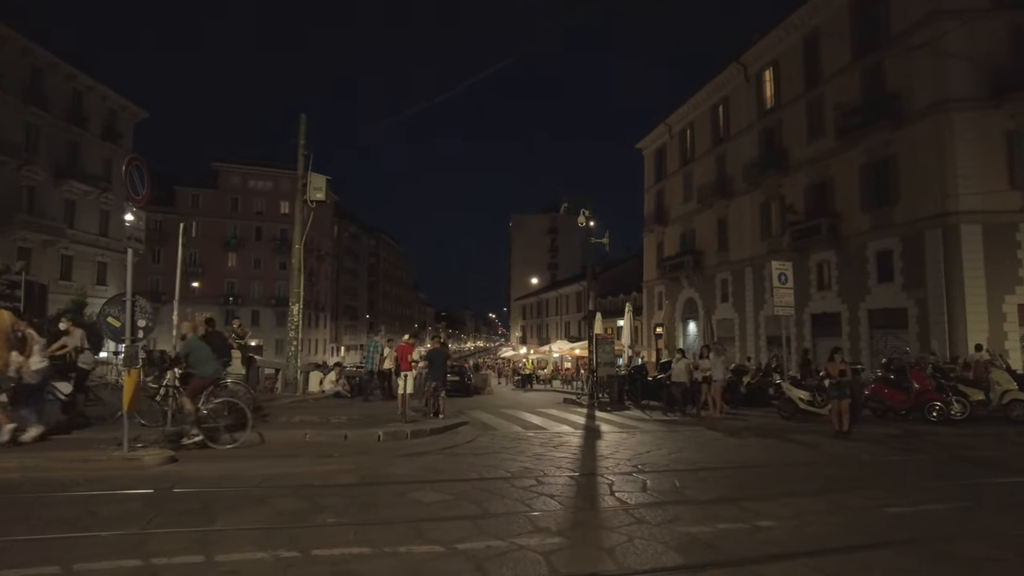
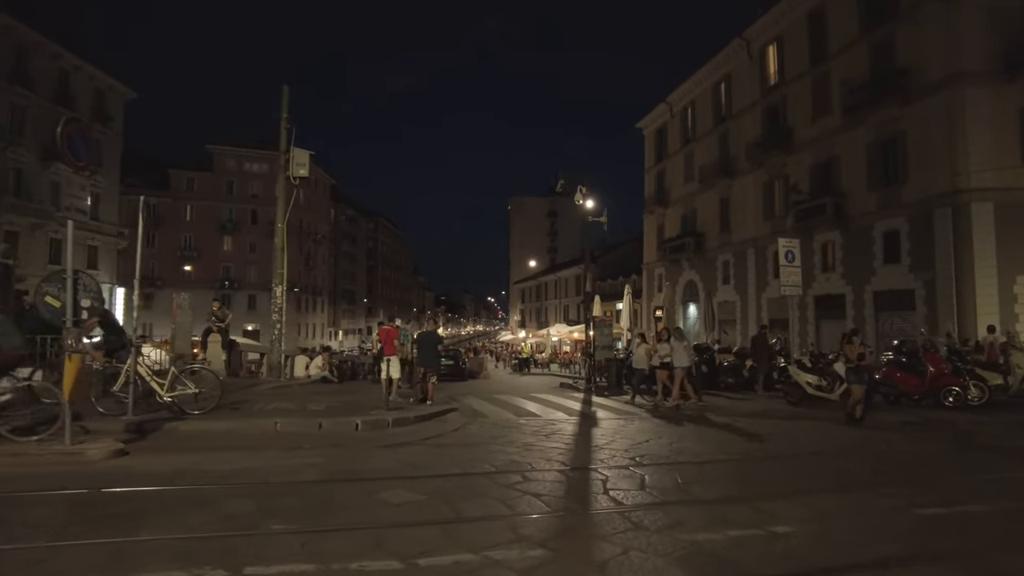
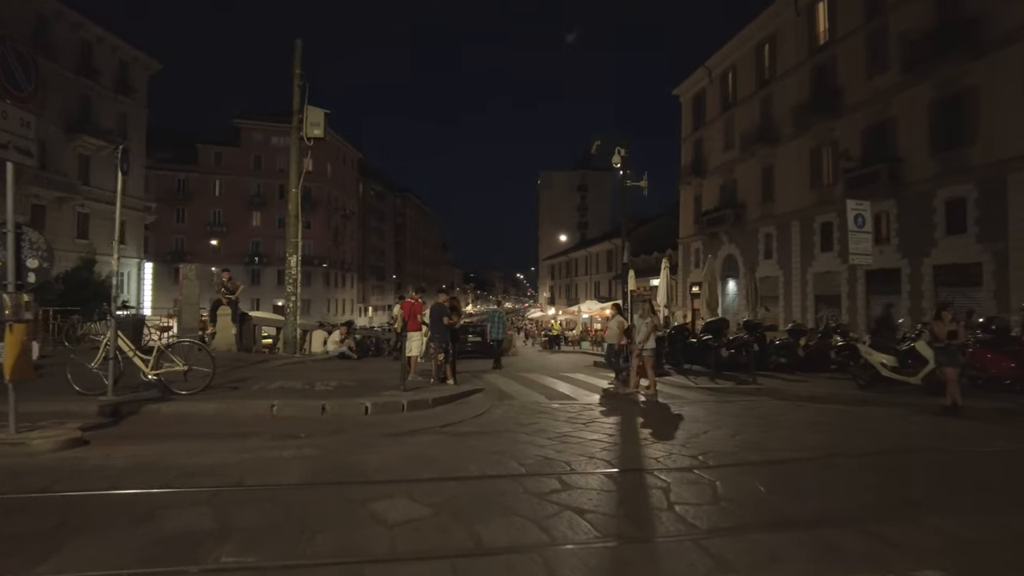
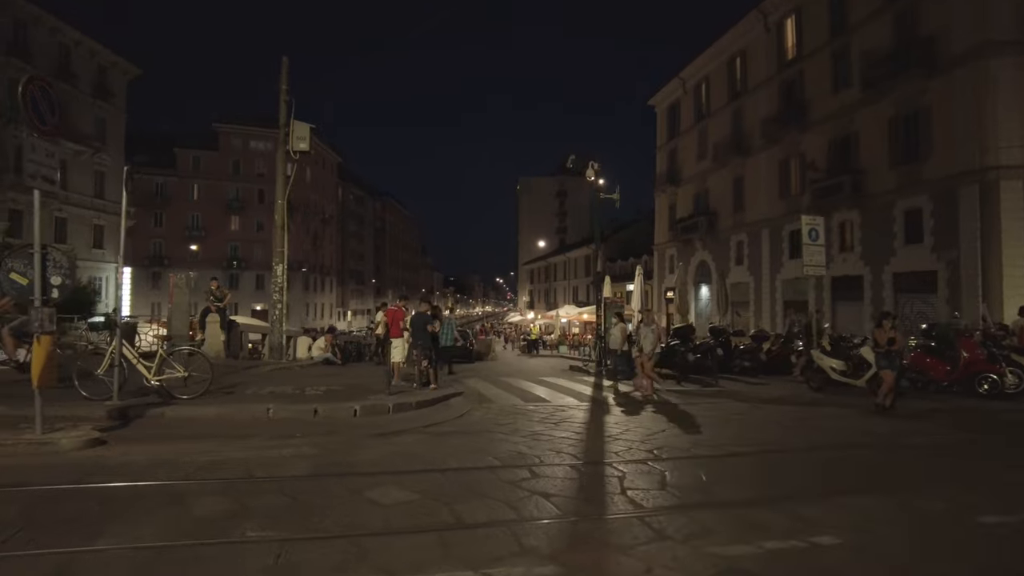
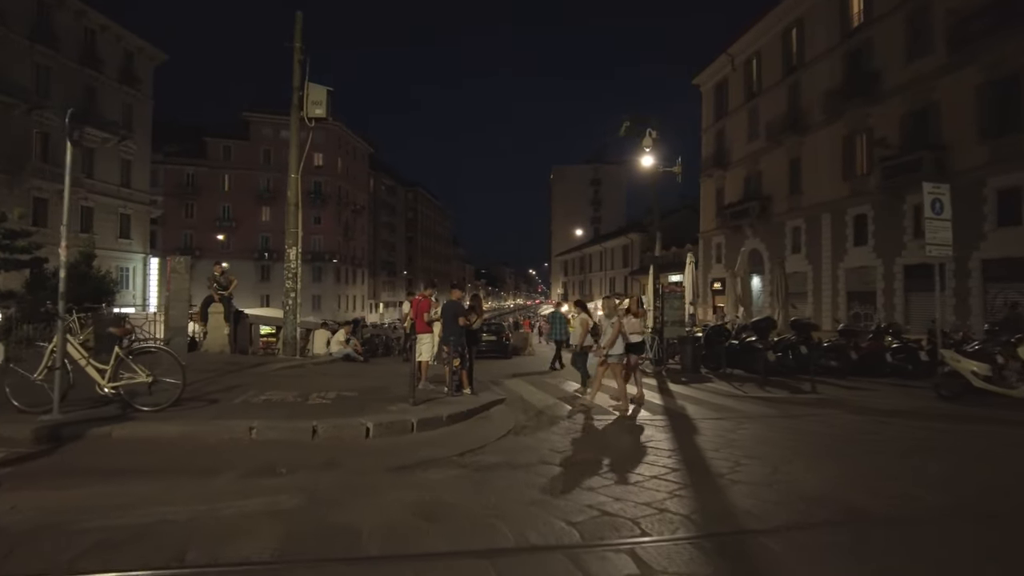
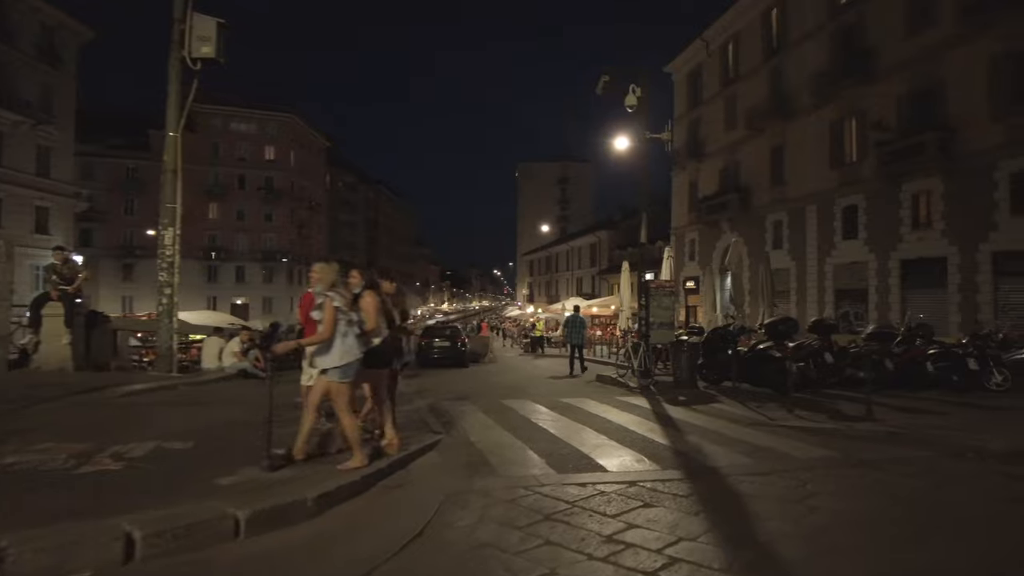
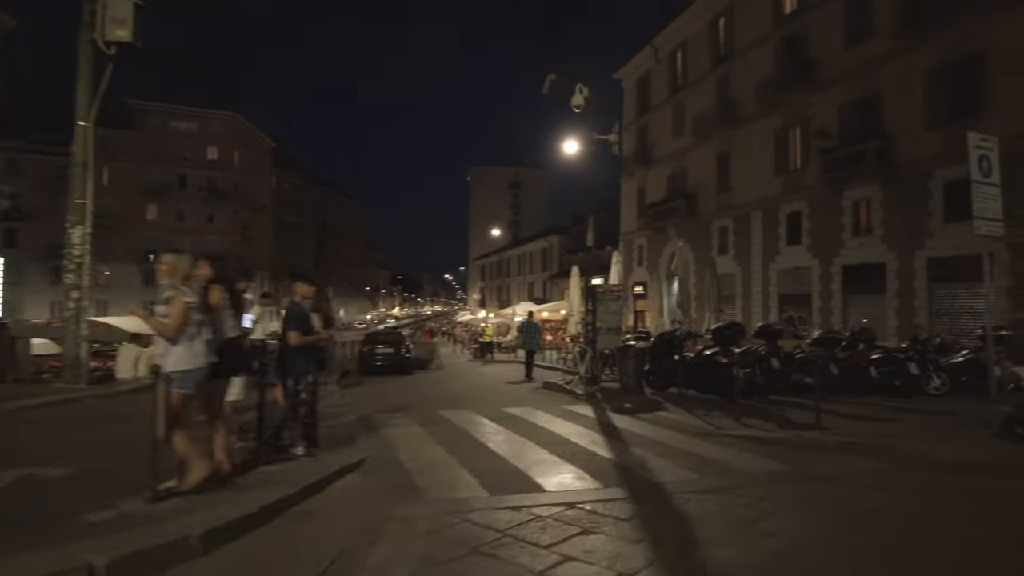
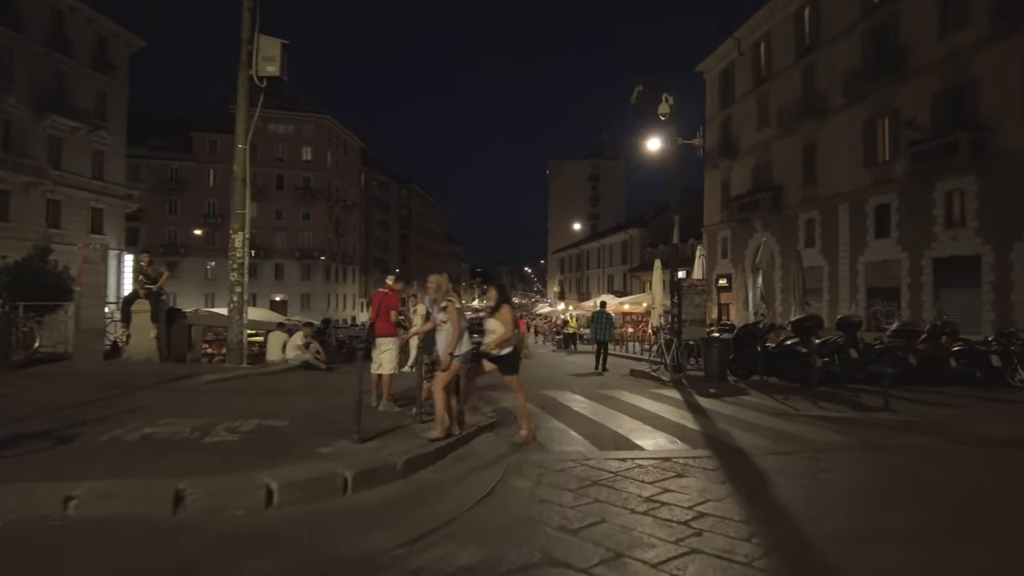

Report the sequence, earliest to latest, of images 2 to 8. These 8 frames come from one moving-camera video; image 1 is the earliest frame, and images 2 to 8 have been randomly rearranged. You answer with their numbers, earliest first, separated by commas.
2, 4, 3, 5, 8, 6, 7
